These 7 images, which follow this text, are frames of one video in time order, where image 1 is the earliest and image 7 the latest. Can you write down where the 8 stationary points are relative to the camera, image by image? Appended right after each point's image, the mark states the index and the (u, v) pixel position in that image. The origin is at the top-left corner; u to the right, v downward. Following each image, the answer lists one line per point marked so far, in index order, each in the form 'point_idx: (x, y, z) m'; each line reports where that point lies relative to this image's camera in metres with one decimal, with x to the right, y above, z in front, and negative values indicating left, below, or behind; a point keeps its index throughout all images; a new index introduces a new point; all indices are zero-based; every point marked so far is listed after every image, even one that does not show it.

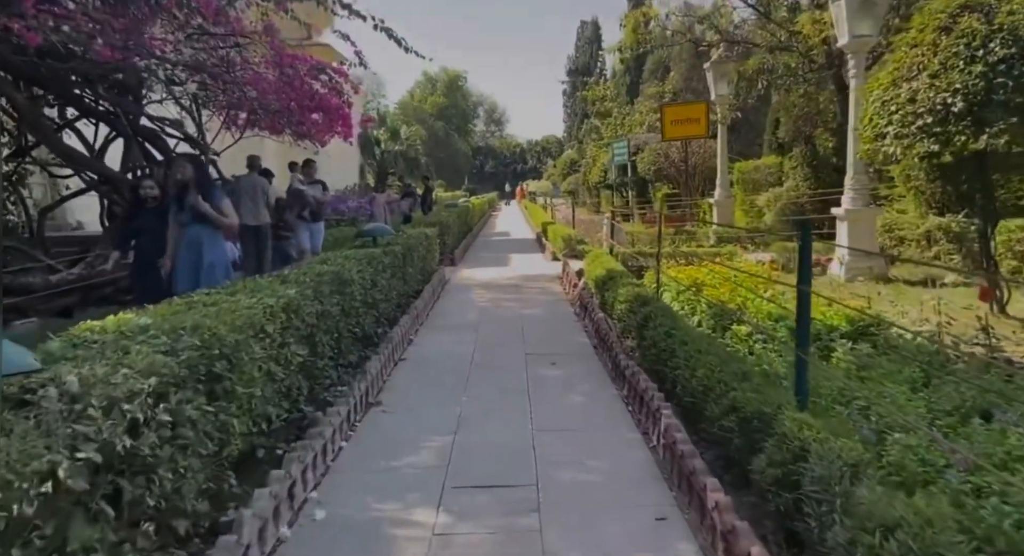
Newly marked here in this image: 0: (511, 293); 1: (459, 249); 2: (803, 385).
0: (0.0, -0.2, +8.2) m
1: (-1.0, +0.5, +12.6) m
2: (+1.2, -0.4, +2.7) m
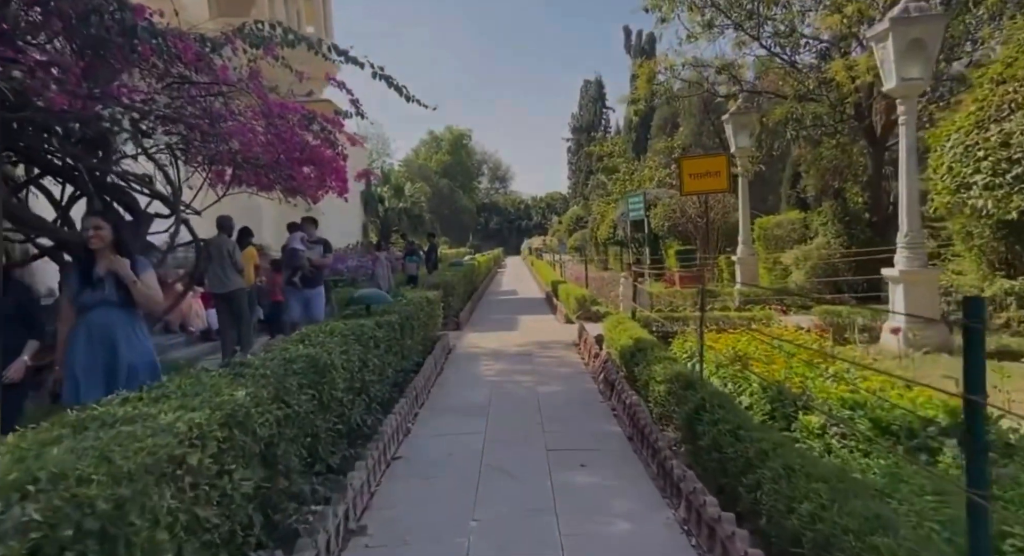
0: (+0.1, -1.0, +7.3) m
1: (-0.9, -0.6, +11.8) m
2: (+1.3, -0.7, +1.8) m
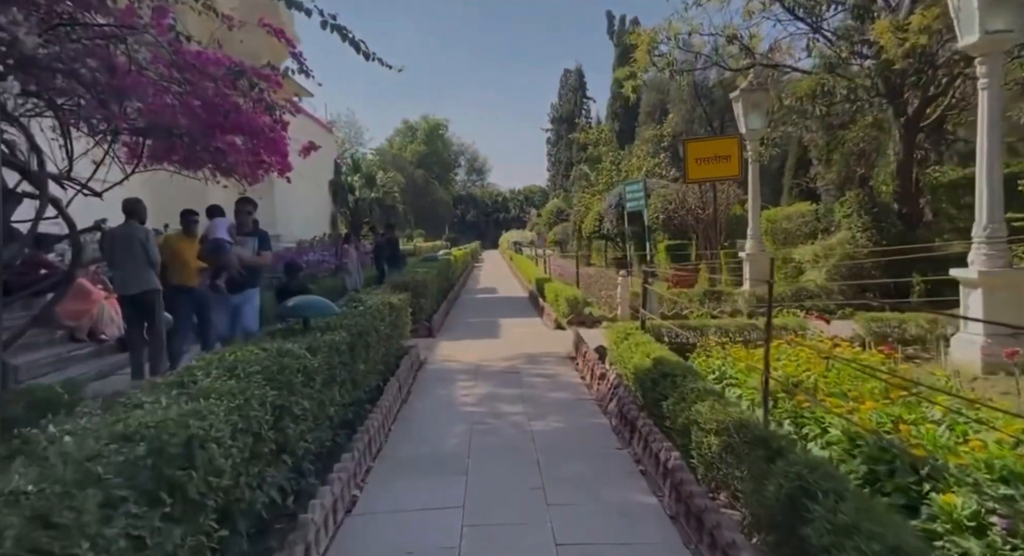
0: (-0.1, -1.0, +5.9) m
1: (-1.2, -0.6, +10.3) m
2: (+1.3, -0.8, +0.4) m
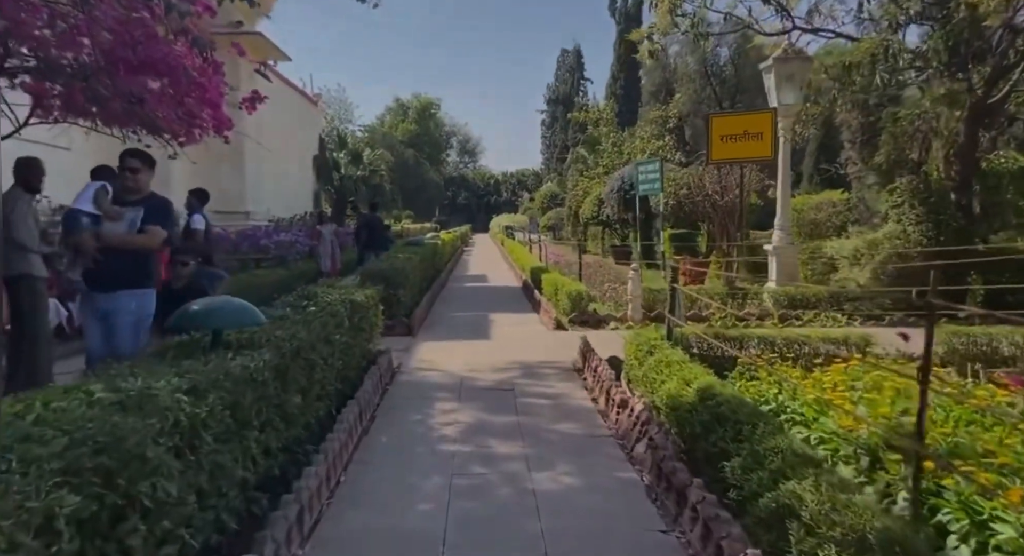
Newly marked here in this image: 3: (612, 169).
0: (-0.1, -1.0, +4.6) m
1: (-1.3, -0.4, +9.0) m
2: (+1.4, -0.9, -0.8) m
3: (+2.9, +3.2, +19.4) m
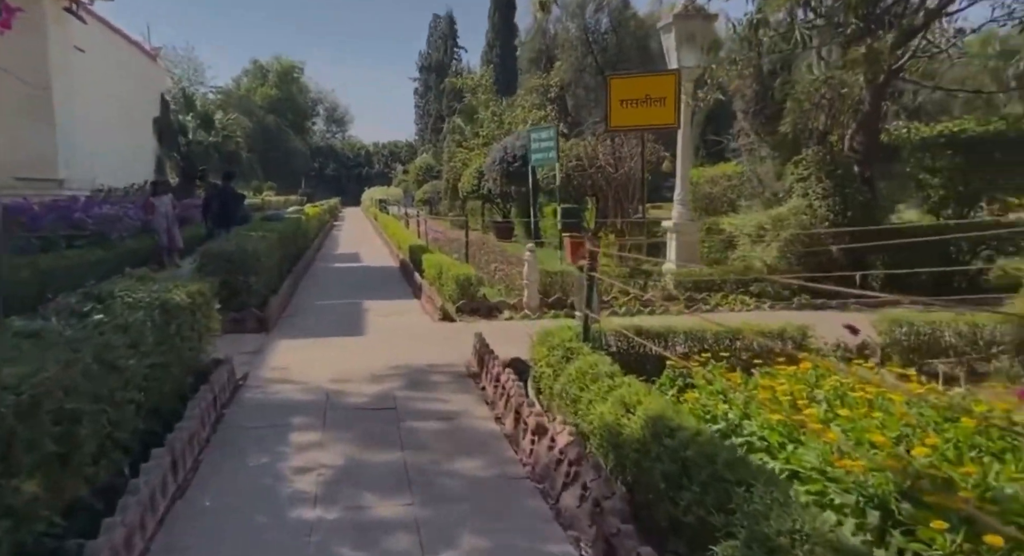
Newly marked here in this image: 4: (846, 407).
0: (-0.7, -0.9, +3.5) m
1: (-2.7, -0.2, +7.6) m
2: (+1.7, -1.1, -1.5) m
3: (-0.6, +3.9, +18.4) m
4: (+1.6, -0.6, +3.1) m
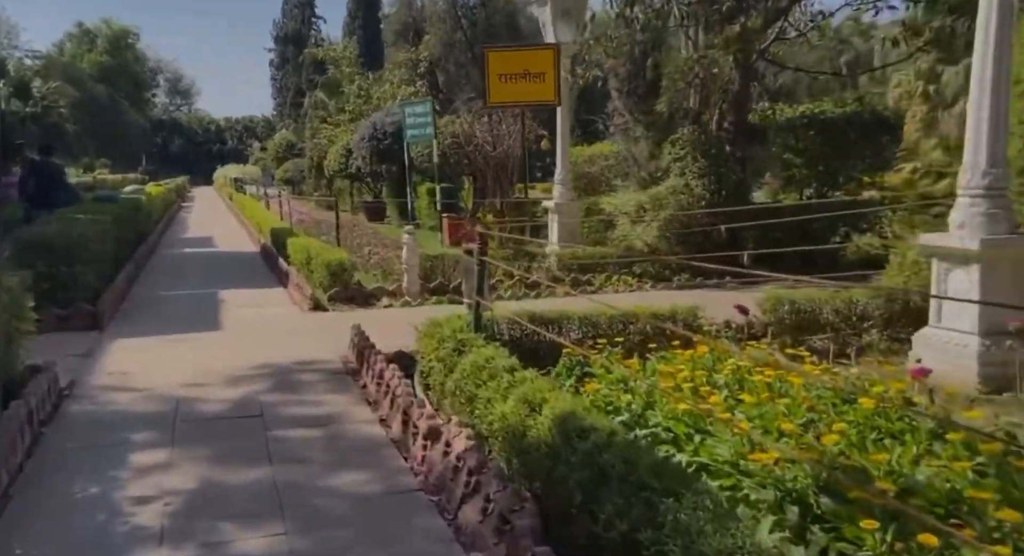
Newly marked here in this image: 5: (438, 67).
0: (-1.2, -0.9, +3.0) m
1: (-4.0, -0.1, +6.6) m
2: (+2.2, -1.1, -1.5) m
3: (-4.0, +4.3, +17.5) m
4: (+1.1, -0.5, +3.0) m
5: (-2.1, +6.1, +18.8) m
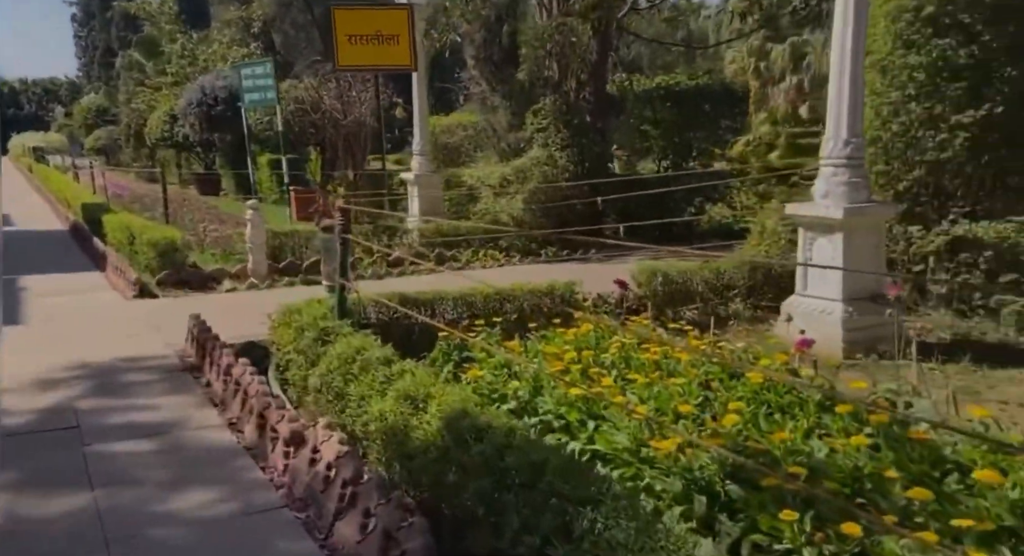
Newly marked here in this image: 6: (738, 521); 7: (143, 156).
0: (-1.7, -0.9, +2.4) m
1: (-5.2, 0.0, +5.3) m
2: (+2.6, -1.1, -1.2) m
3: (-7.8, +4.8, +15.7) m
4: (+0.6, -0.4, +2.9) m
5: (-6.2, +6.7, +17.3) m
6: (+0.6, -0.7, +1.8) m
7: (-9.7, +3.2, +17.3) m
